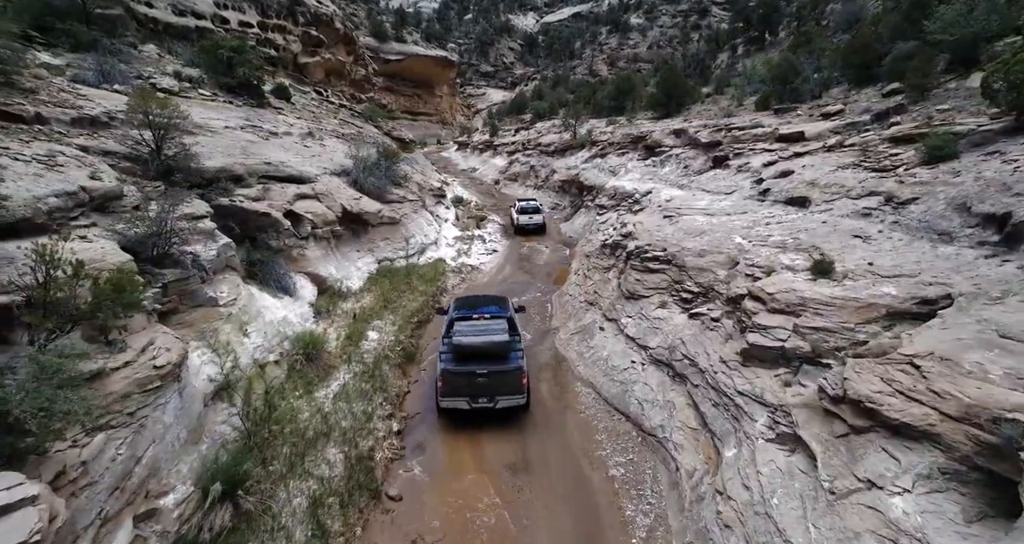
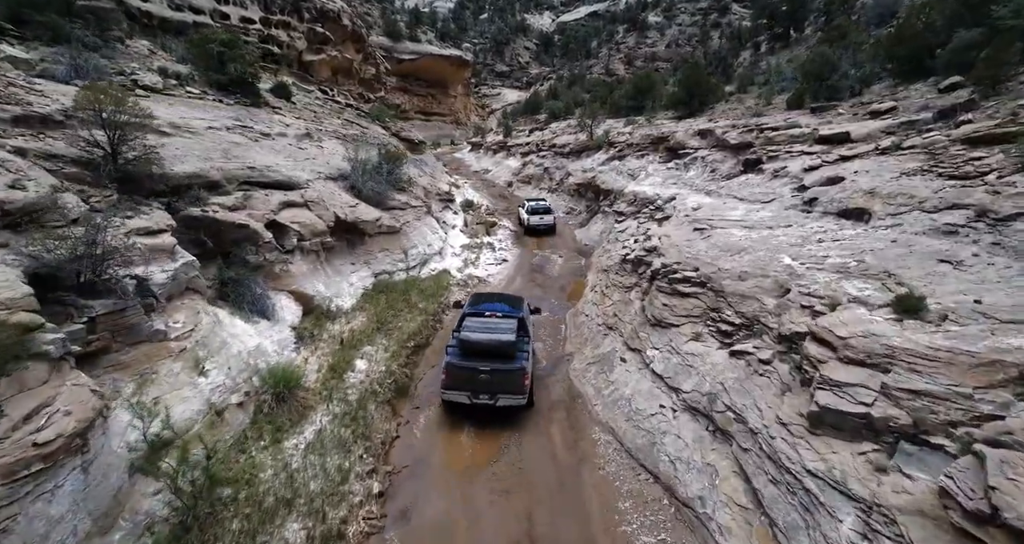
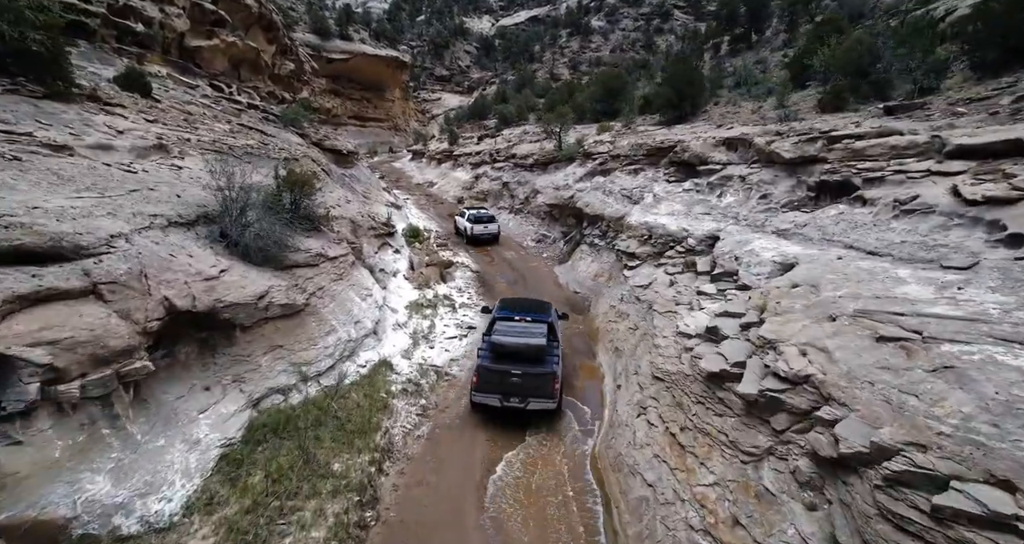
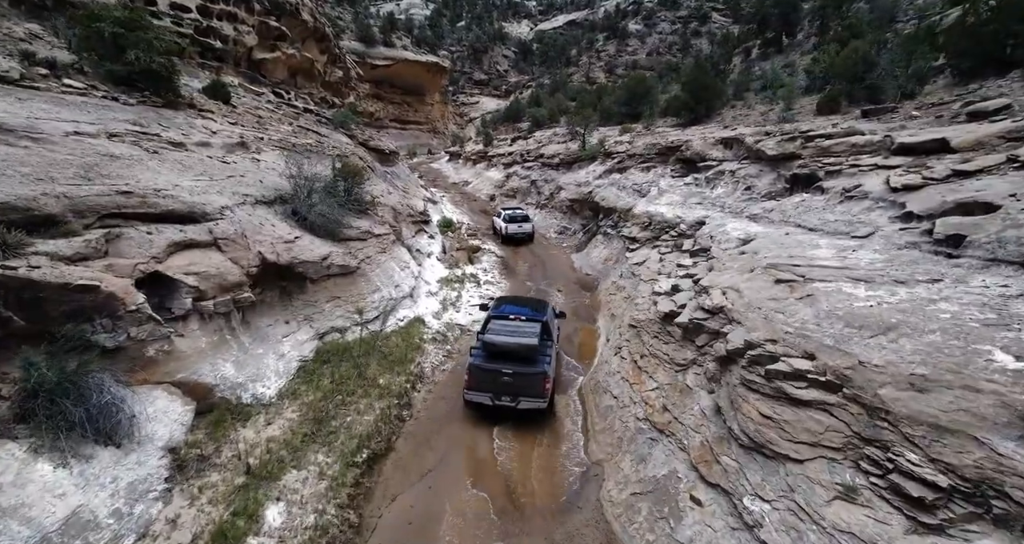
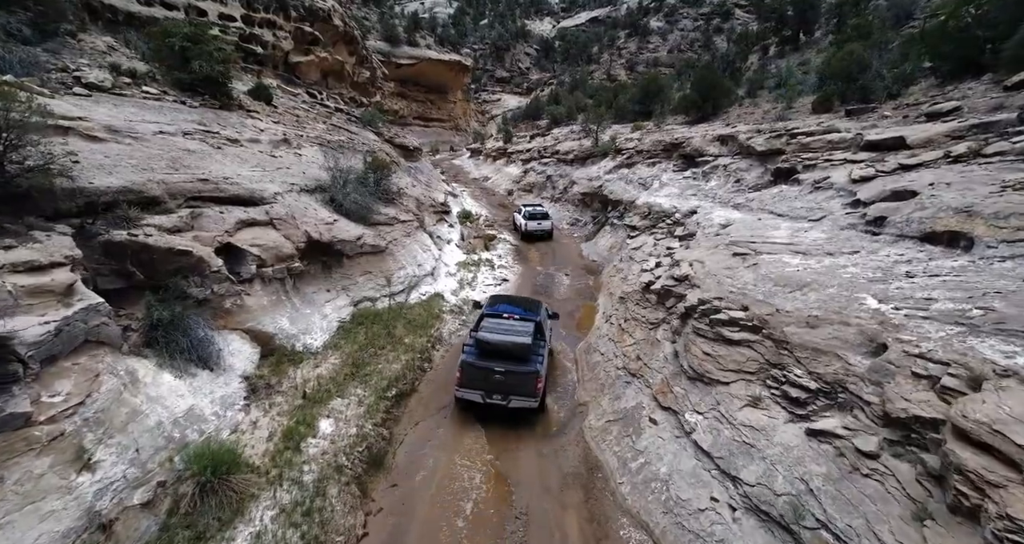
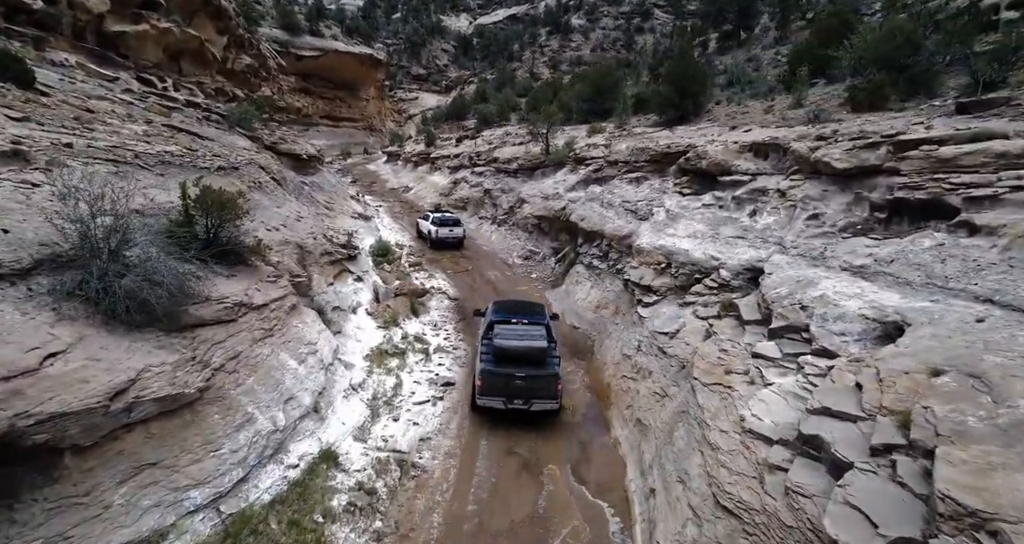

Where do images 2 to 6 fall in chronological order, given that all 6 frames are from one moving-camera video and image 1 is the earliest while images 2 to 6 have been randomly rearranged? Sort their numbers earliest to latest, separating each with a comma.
2, 5, 4, 3, 6
